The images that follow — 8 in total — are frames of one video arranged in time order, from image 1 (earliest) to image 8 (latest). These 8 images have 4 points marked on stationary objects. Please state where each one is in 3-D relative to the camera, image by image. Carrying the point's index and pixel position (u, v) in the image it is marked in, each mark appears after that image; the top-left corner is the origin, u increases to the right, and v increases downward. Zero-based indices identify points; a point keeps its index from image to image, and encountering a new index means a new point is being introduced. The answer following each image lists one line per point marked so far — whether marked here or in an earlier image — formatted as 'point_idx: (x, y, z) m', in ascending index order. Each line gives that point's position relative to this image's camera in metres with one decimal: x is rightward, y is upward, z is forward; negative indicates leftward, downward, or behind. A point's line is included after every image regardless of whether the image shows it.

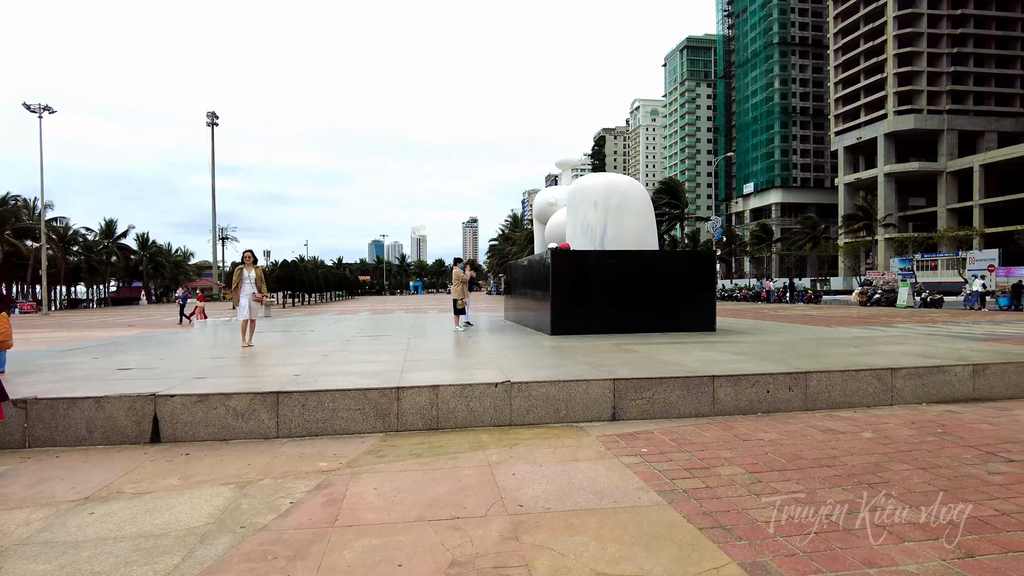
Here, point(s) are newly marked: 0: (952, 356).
0: (+4.7, -0.7, +7.0) m
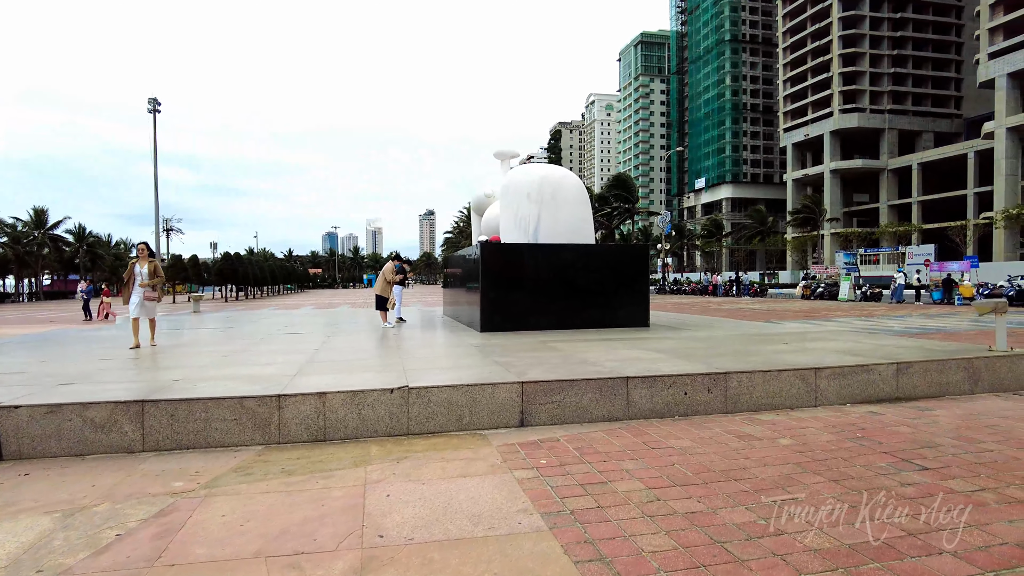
0: (+3.7, -0.7, +6.8) m
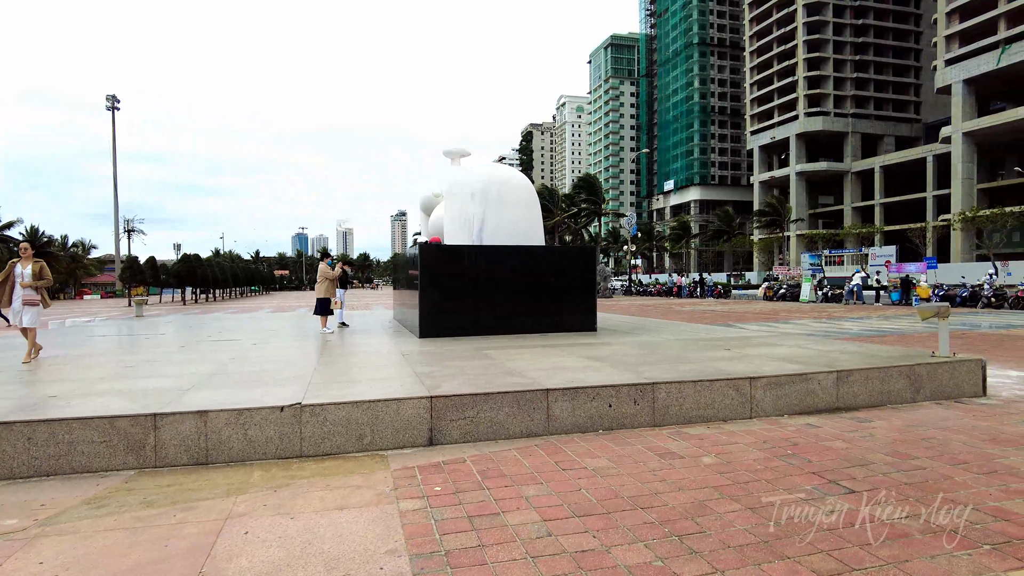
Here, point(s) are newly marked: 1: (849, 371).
0: (+3.0, -0.7, +6.4) m
1: (+3.1, -0.8, +5.9) m
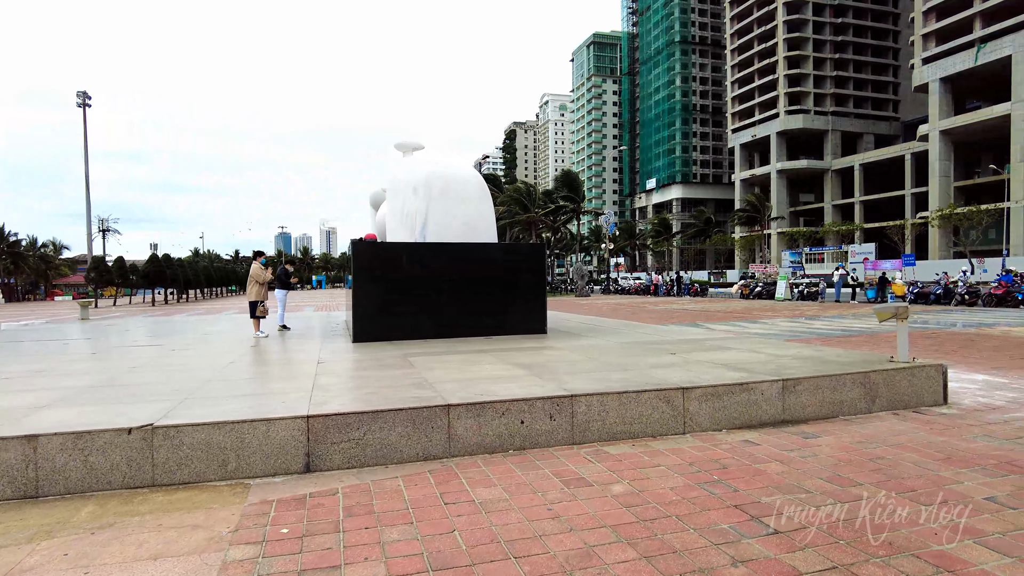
0: (+2.2, -0.7, +5.8) m
1: (+2.3, -0.7, +5.3) m
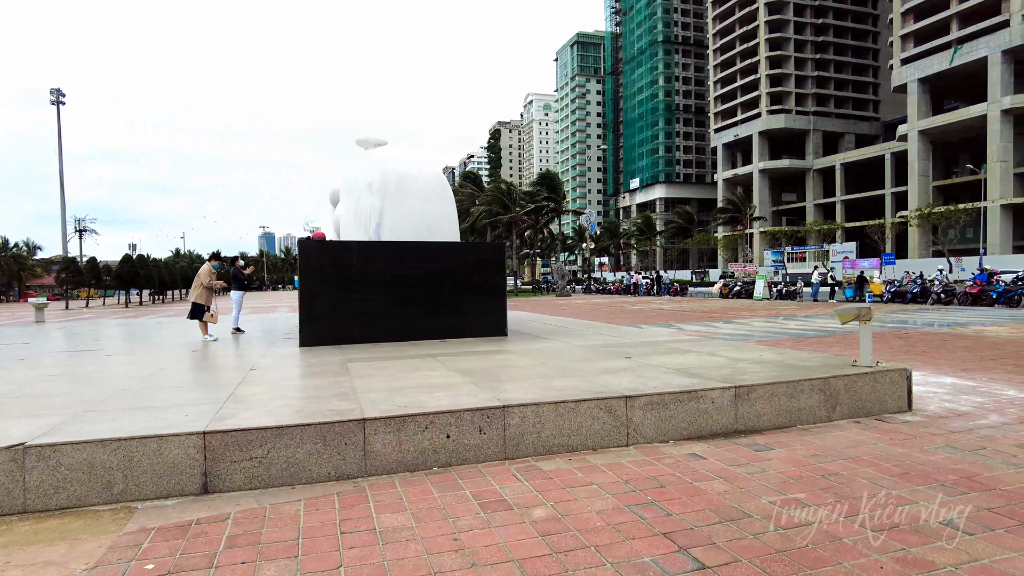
0: (+1.7, -0.7, +5.5) m
1: (+1.8, -0.7, +5.0) m
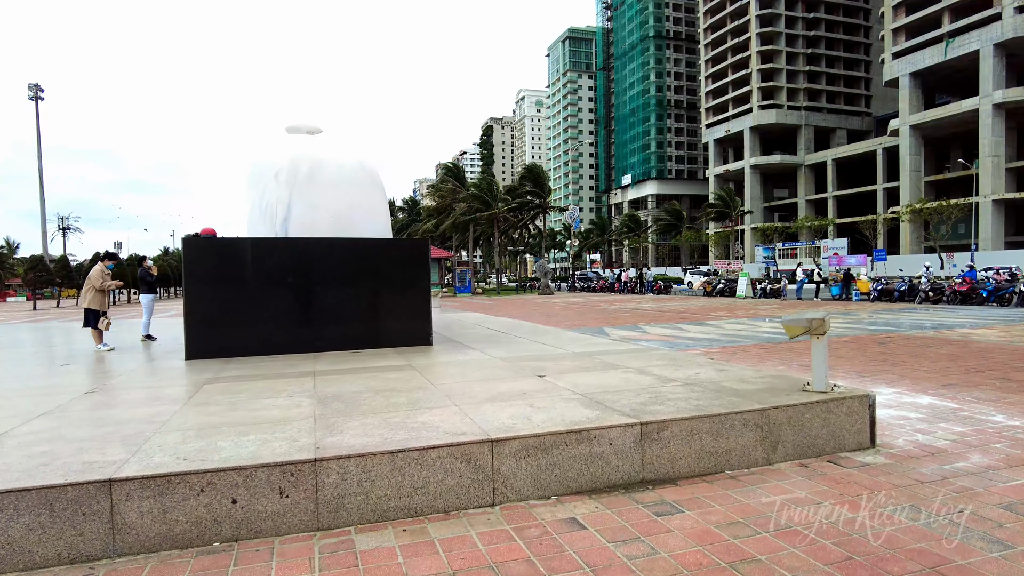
0: (+0.8, -0.8, +4.4) m
1: (+0.9, -0.8, +3.9) m
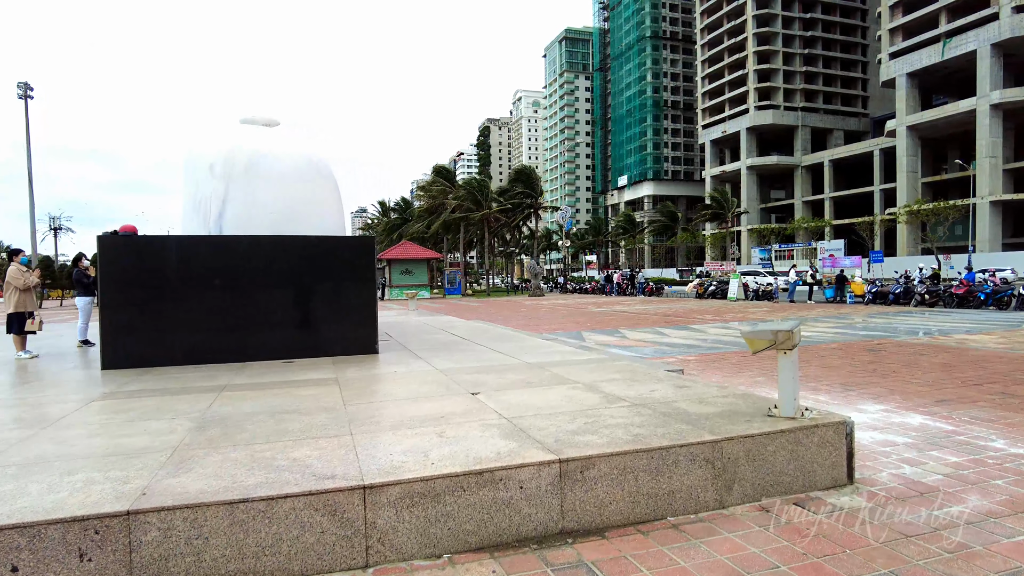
0: (+0.3, -0.8, +3.6) m
1: (+0.4, -0.8, +3.1) m
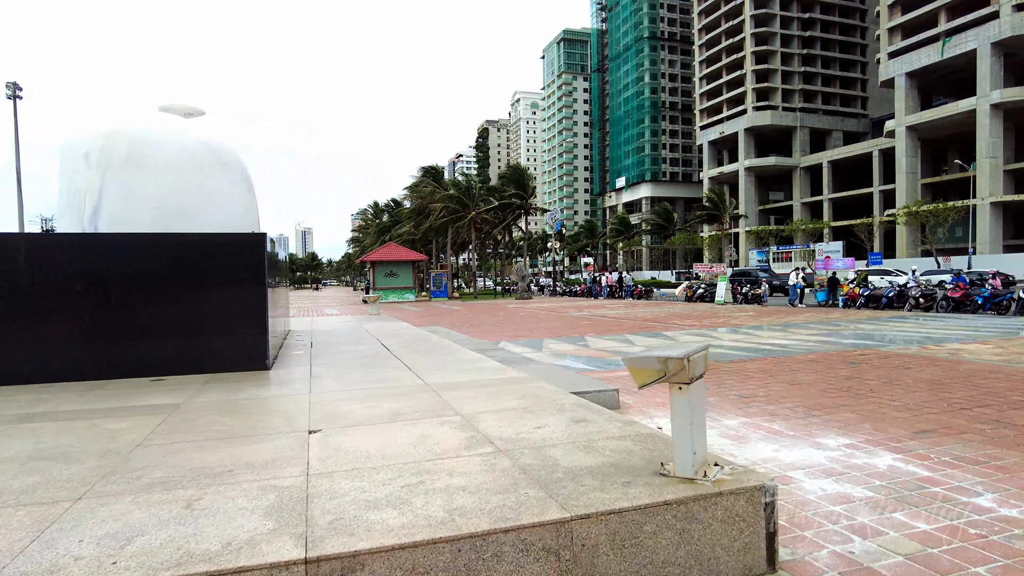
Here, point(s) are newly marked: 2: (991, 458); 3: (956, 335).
0: (-0.6, -0.8, +2.6) m
1: (-0.5, -0.8, +2.1) m
2: (+3.0, -1.1, +4.2) m
3: (+8.3, -0.9, +12.3) m
